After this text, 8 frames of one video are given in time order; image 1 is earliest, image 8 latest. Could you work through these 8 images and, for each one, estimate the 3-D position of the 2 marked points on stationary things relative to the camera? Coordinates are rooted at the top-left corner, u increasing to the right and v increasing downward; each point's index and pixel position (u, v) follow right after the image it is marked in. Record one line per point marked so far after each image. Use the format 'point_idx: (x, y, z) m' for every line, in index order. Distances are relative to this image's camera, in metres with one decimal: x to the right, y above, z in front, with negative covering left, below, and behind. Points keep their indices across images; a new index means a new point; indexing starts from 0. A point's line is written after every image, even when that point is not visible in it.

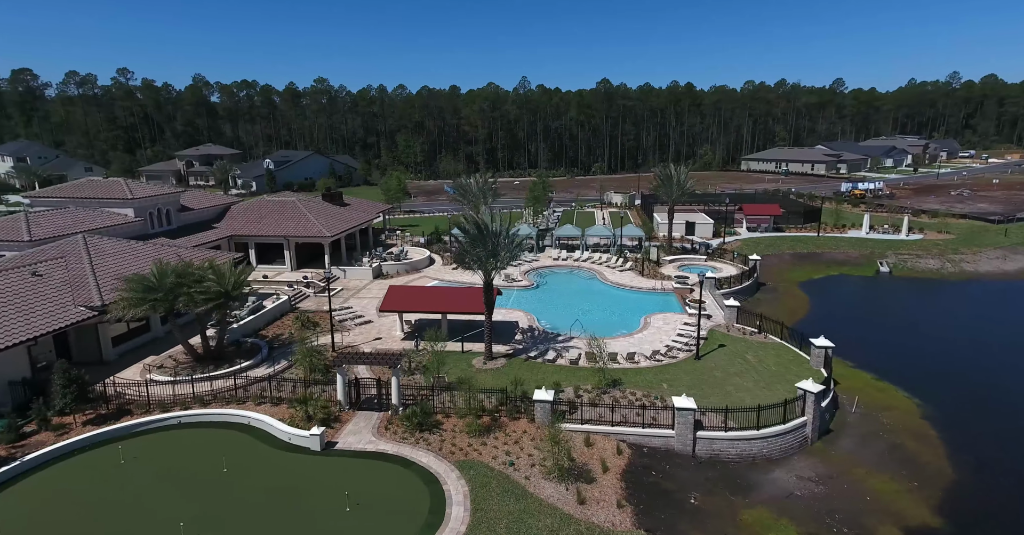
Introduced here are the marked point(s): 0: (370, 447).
0: (-4.5, -6.0, +17.1) m
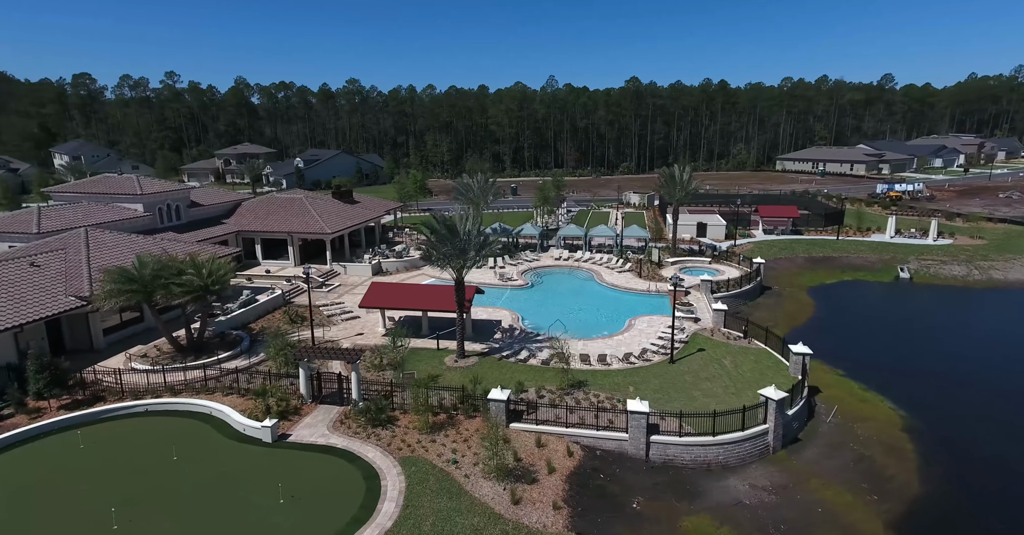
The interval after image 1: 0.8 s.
0: (-6.4, -5.9, +17.5) m
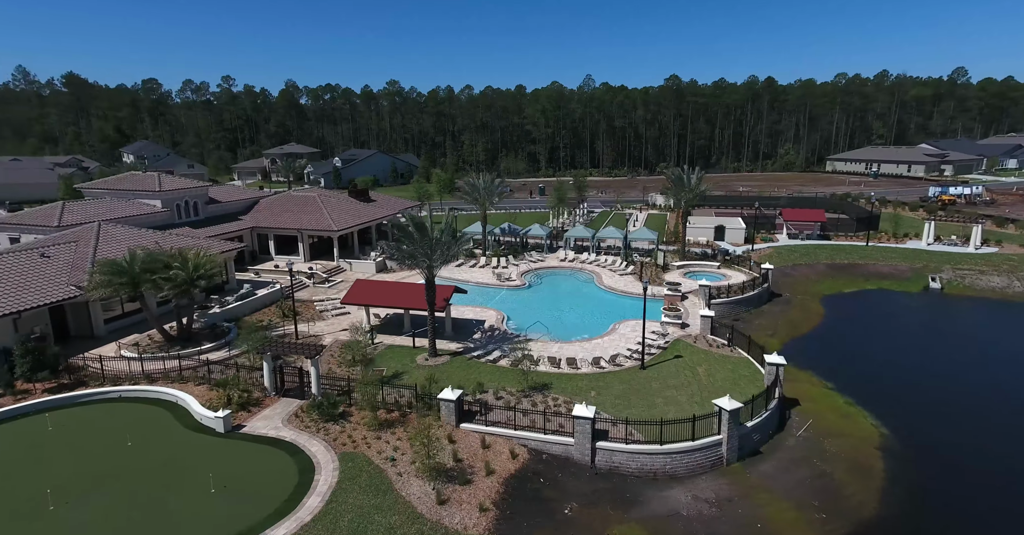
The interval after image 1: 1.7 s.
0: (-8.4, -5.8, +18.2) m
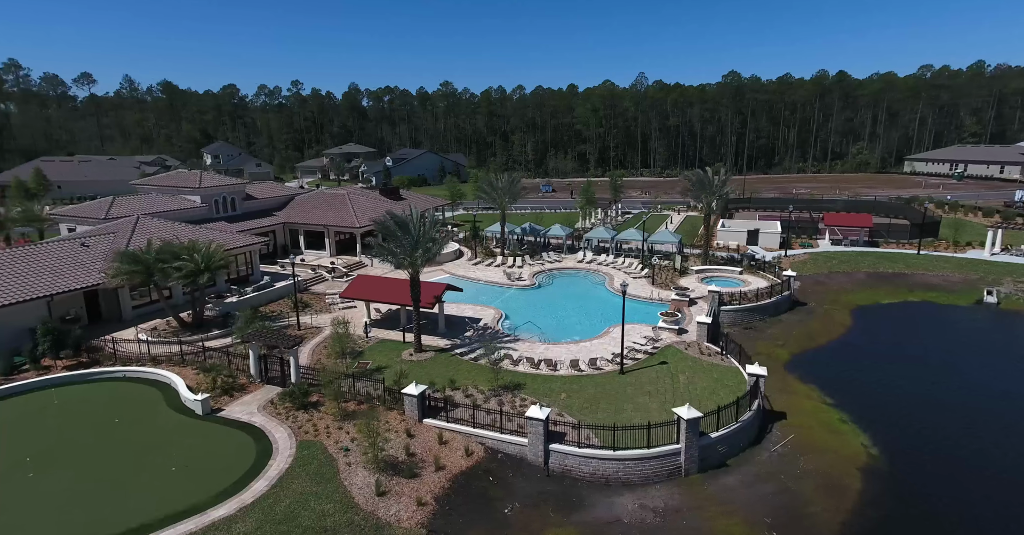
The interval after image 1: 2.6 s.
0: (-10.0, -5.6, +19.4) m
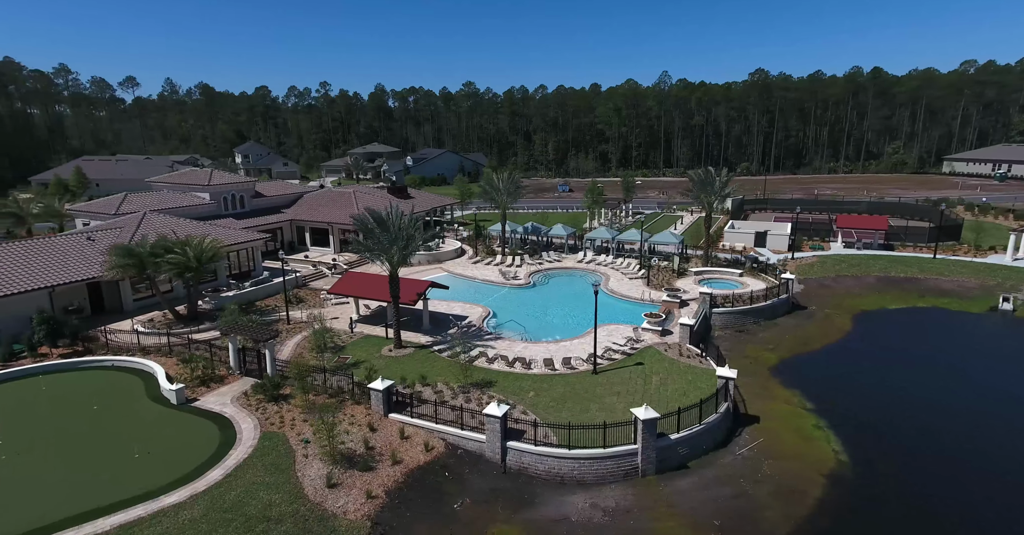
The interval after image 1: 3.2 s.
0: (-11.4, -5.4, +20.0) m
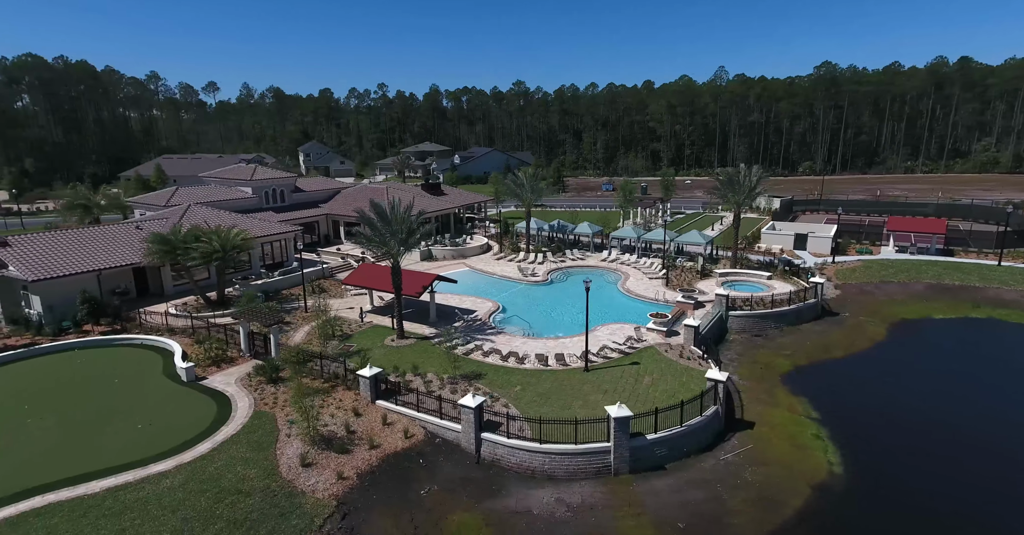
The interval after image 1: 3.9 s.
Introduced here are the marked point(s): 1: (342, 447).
0: (-12.0, -4.9, +21.4) m
1: (-5.9, -6.2, +18.1) m
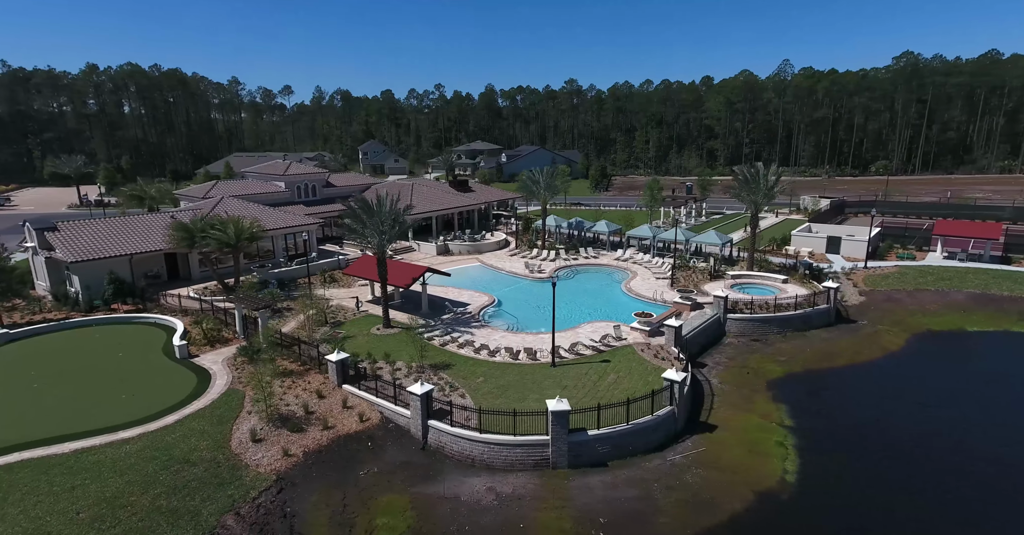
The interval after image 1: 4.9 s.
0: (-13.5, -4.3, +23.0) m
1: (-7.8, -5.7, +19.0) m
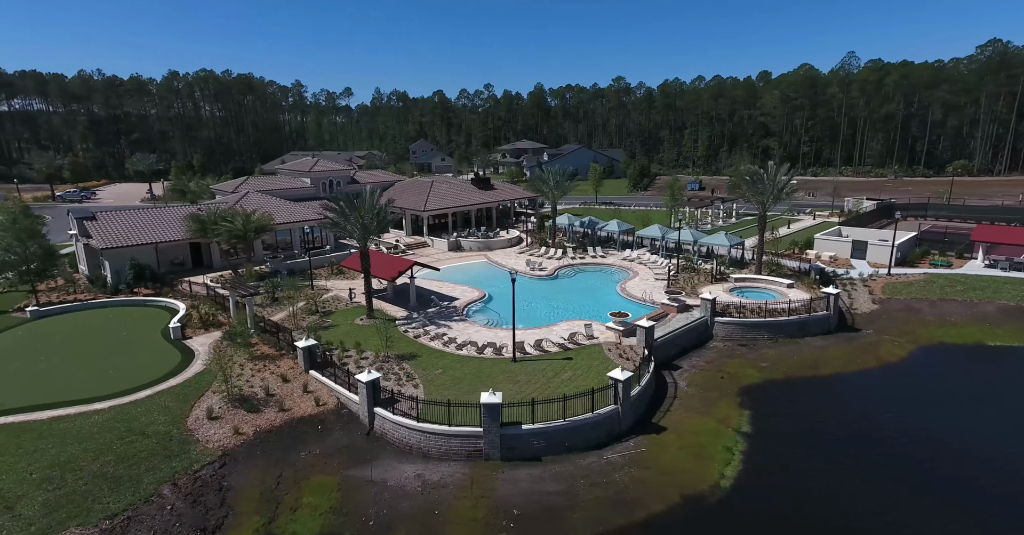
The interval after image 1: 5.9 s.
0: (-15.0, -3.7, +24.7) m
1: (-9.9, -5.3, +20.1) m
